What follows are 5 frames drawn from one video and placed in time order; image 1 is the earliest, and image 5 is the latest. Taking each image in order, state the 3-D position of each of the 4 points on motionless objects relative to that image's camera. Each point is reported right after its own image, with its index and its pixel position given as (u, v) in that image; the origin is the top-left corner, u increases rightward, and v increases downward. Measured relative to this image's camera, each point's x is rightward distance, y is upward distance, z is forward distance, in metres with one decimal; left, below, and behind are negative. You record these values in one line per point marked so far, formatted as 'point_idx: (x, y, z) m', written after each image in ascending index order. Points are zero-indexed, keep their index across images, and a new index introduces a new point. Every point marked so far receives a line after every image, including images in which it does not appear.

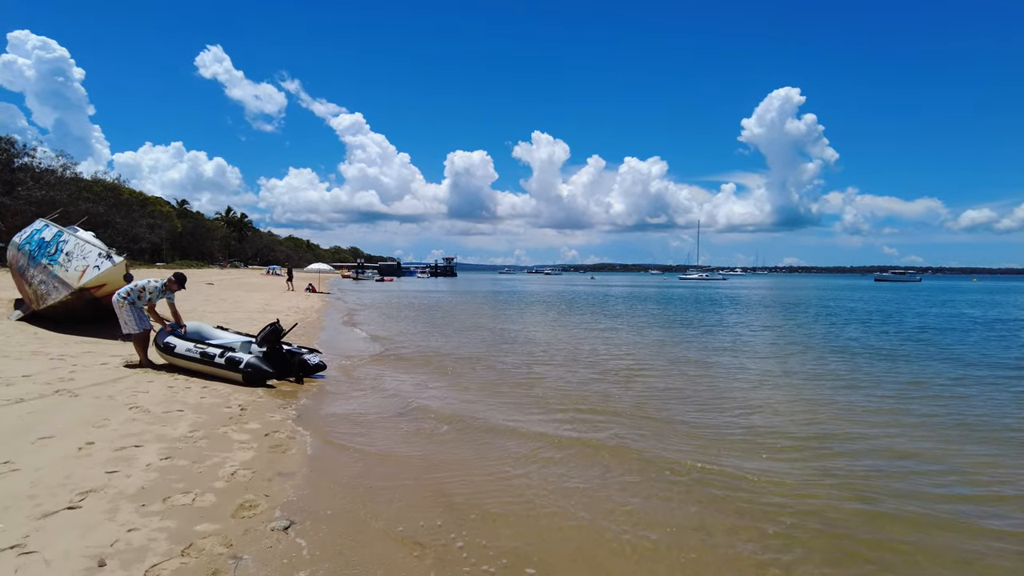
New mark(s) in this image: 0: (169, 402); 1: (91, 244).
0: (-5.6, -1.9, +9.2) m
1: (-12.3, +1.3, +16.4) m
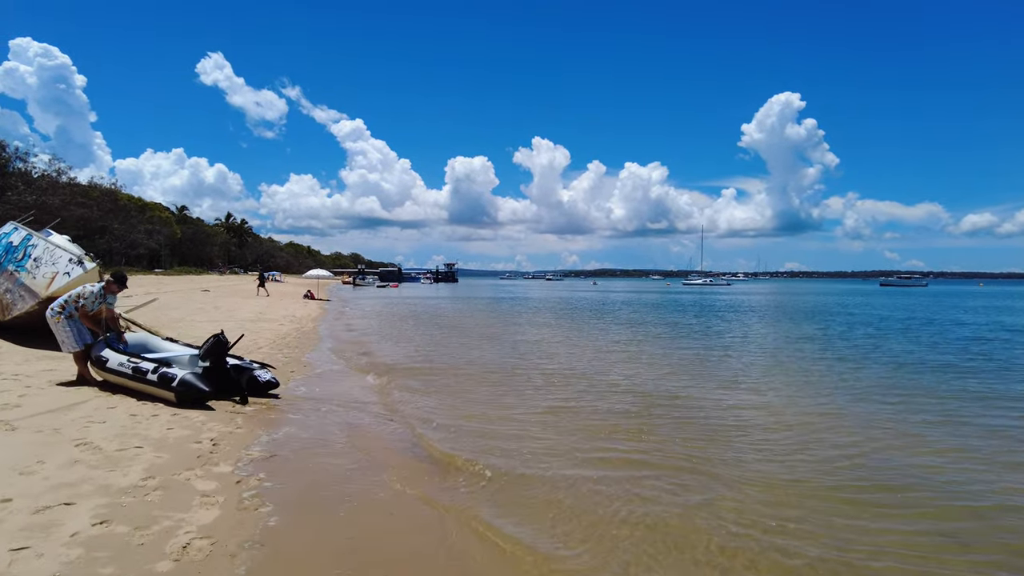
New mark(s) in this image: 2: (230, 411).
0: (-5.2, -2.0, +7.7) m
1: (-11.9, +1.1, +14.9) m
2: (-4.8, -2.1, +9.6) m
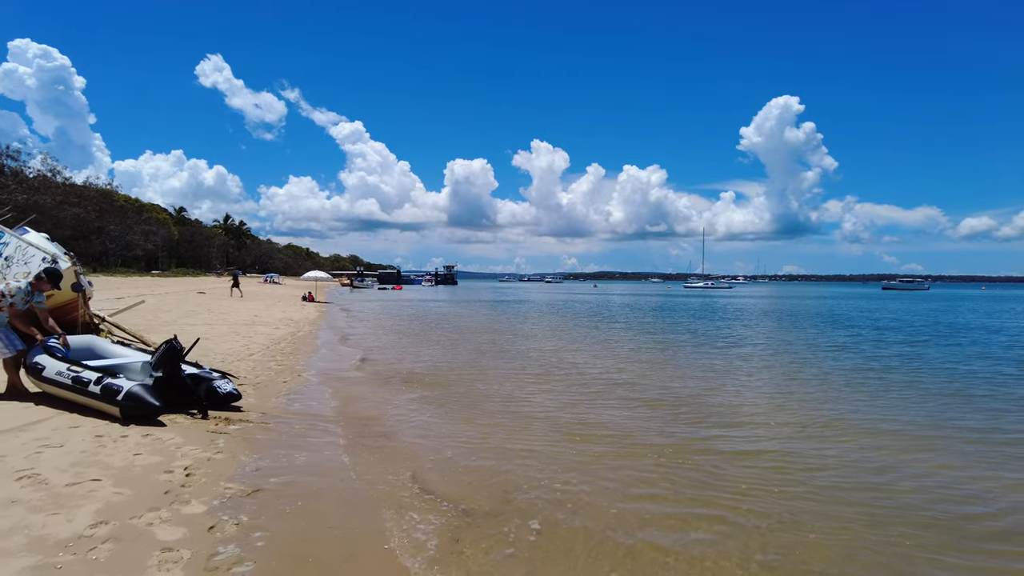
0: (-4.9, -2.0, +6.5) m
1: (-11.6, +1.0, +13.8) m
2: (-4.5, -2.1, +8.4) m
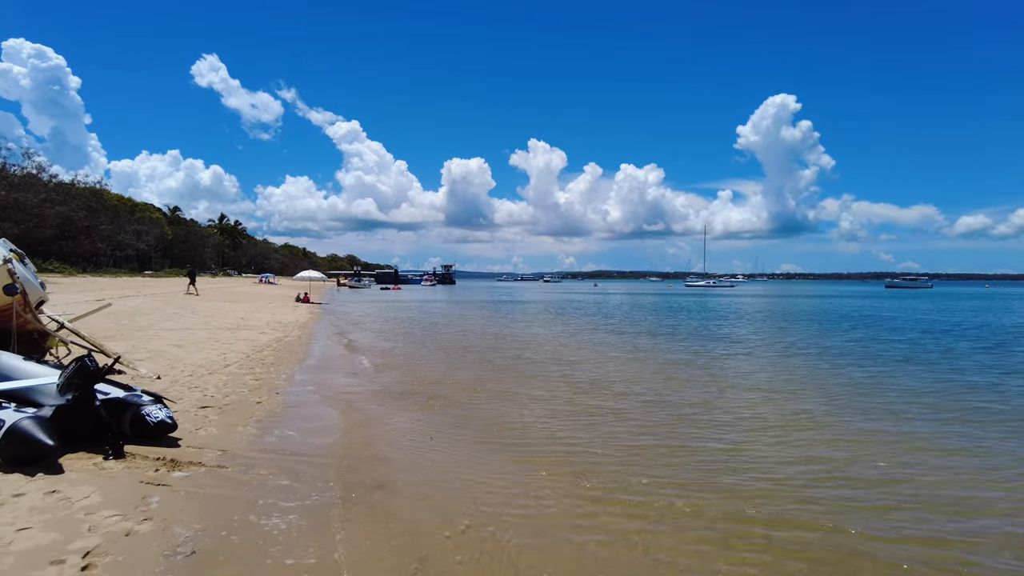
0: (-4.5, -2.1, +4.4) m
1: (-11.2, +1.0, +11.6) m
2: (-4.1, -2.2, +6.3) m
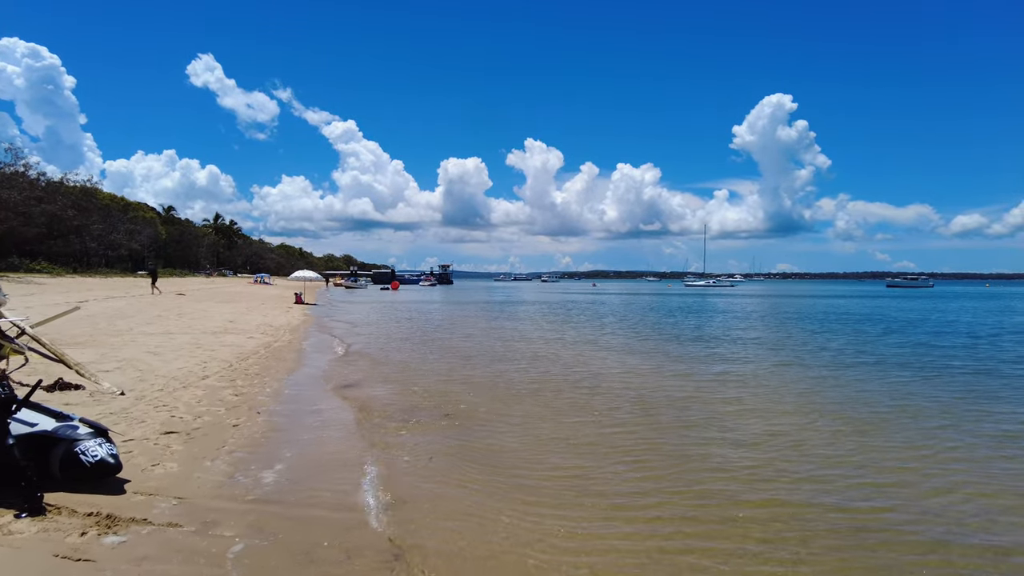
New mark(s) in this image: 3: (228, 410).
0: (-4.1, -2.1, +2.7) m
1: (-10.9, +0.9, +9.9) m
2: (-3.7, -2.2, +4.6) m
3: (-5.1, -2.1, +10.1) m
